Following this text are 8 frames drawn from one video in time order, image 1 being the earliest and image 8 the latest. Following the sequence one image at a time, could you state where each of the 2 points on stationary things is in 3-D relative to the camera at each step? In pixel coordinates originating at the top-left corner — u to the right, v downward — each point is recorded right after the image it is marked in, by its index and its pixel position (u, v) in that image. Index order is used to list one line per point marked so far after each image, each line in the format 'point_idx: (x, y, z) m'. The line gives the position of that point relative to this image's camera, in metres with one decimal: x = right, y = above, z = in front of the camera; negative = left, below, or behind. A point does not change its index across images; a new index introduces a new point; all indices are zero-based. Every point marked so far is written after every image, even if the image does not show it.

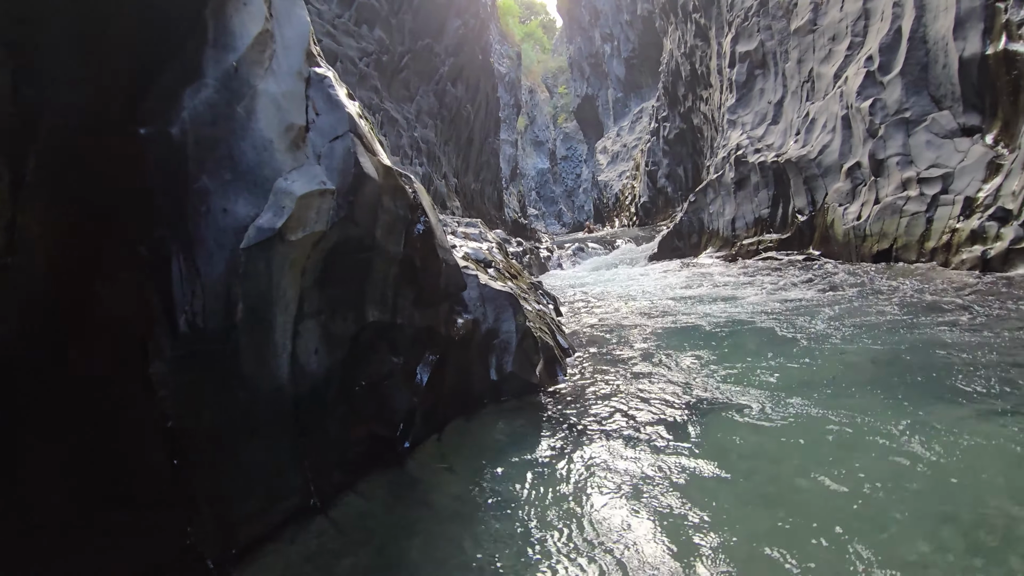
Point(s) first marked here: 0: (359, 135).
0: (-1.0, +1.0, +3.4) m
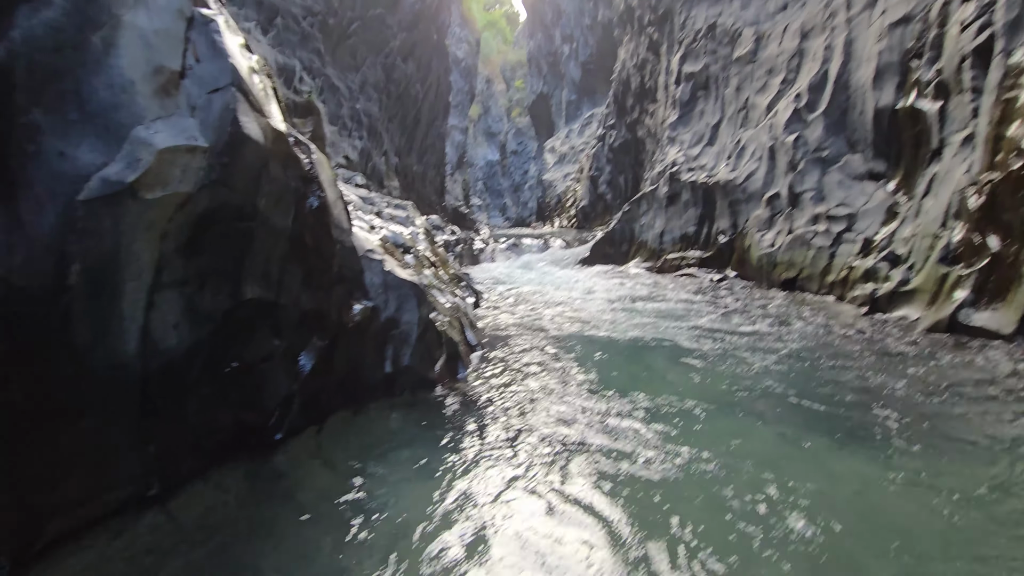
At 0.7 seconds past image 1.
0: (-1.5, +1.1, +3.0) m
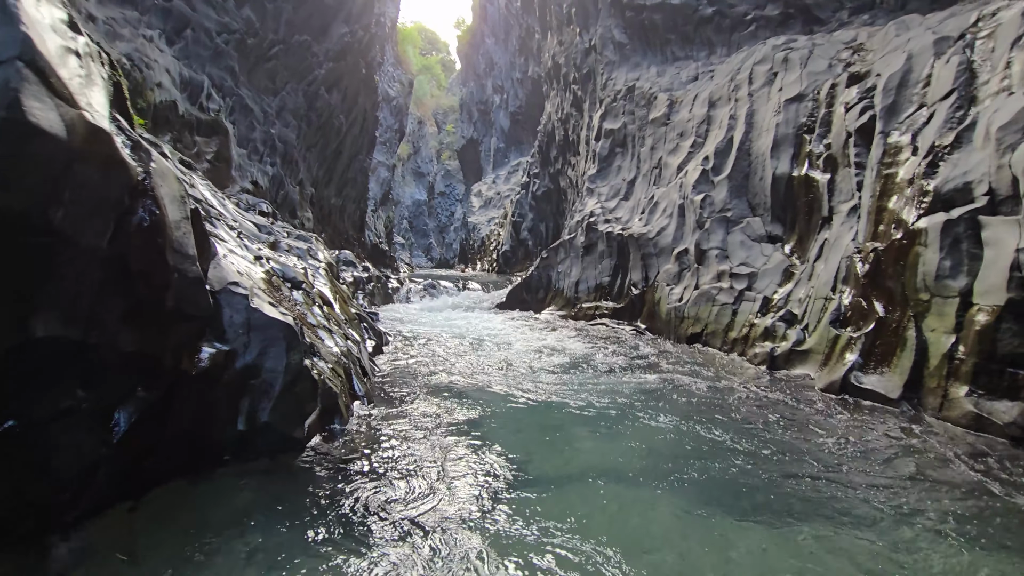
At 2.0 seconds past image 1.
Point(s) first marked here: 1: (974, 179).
0: (-2.1, +1.0, +2.4) m
1: (+4.5, +1.1, +5.1) m
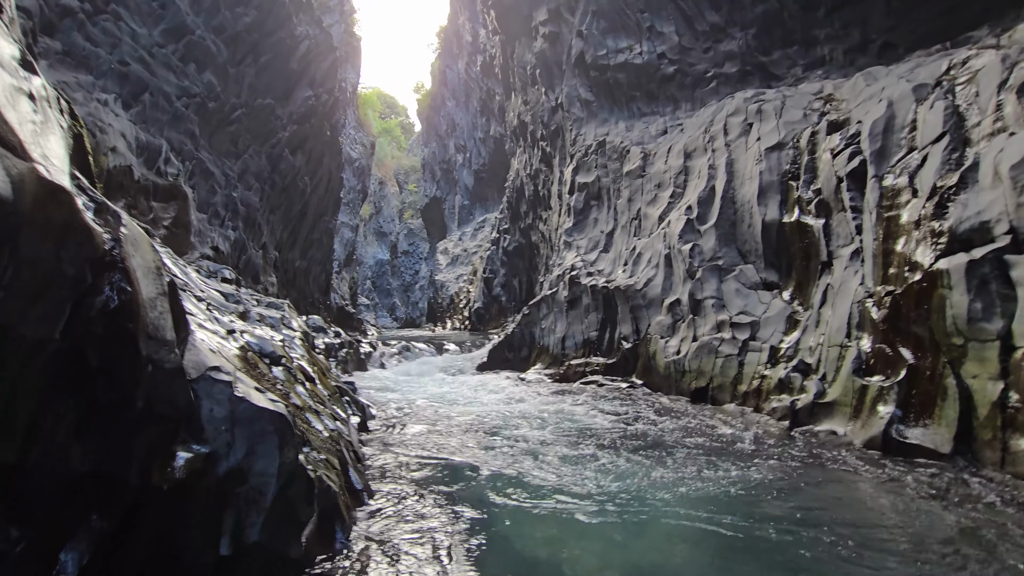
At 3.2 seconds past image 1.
0: (-1.8, +0.6, +1.8) m
1: (+4.6, +0.7, +5.0) m
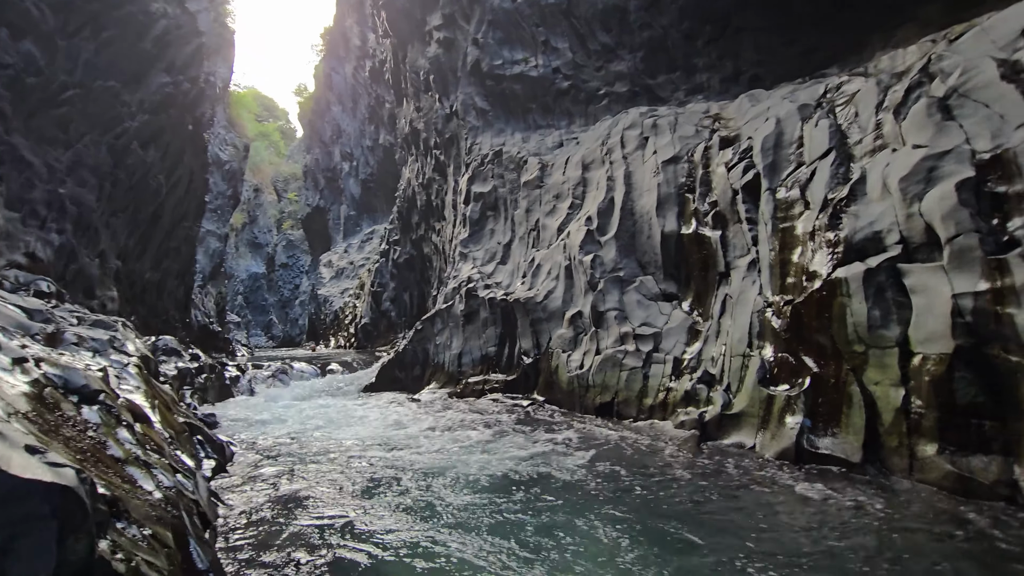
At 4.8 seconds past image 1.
0: (-1.9, +0.6, +0.7) m
1: (+3.7, +0.6, +5.2) m
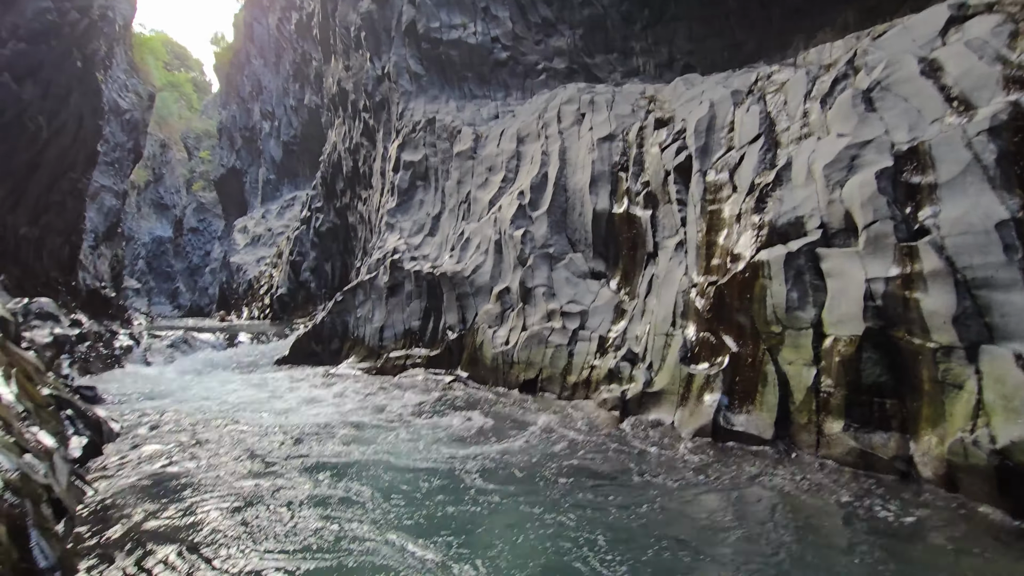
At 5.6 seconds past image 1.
0: (-2.0, +0.8, +0.1) m
1: (+3.0, +0.8, +5.3) m
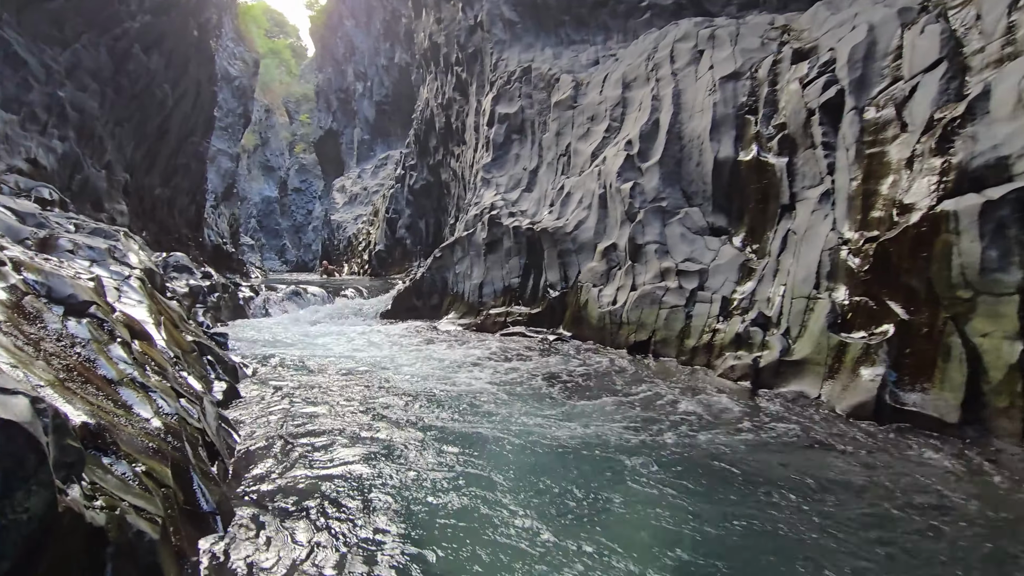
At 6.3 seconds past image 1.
0: (-1.6, +0.8, 0.0) m
1: (+4.1, +1.1, +4.3) m
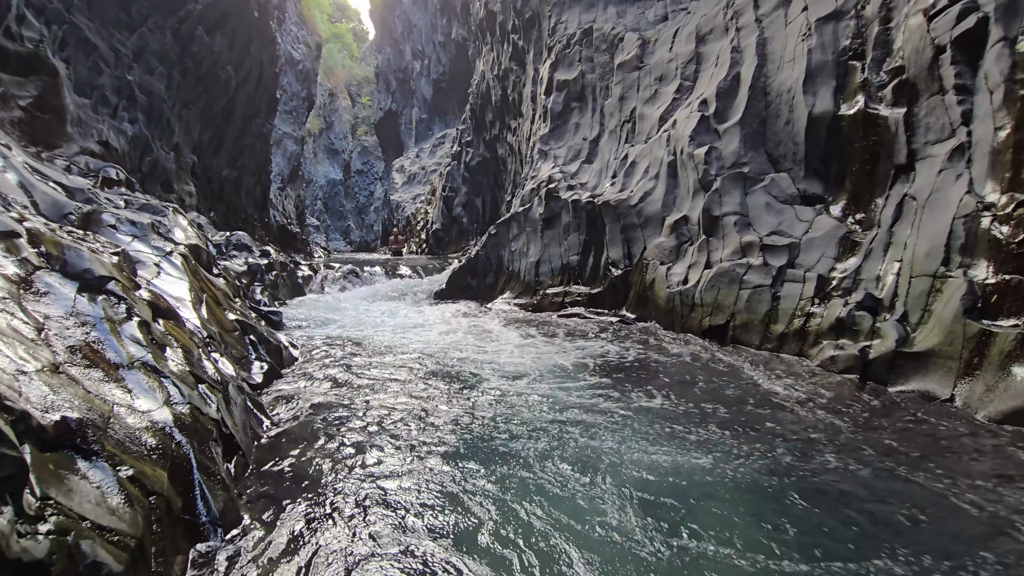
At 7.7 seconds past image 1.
0: (-1.7, +0.9, -0.5) m
1: (+4.5, +1.3, +3.1) m
